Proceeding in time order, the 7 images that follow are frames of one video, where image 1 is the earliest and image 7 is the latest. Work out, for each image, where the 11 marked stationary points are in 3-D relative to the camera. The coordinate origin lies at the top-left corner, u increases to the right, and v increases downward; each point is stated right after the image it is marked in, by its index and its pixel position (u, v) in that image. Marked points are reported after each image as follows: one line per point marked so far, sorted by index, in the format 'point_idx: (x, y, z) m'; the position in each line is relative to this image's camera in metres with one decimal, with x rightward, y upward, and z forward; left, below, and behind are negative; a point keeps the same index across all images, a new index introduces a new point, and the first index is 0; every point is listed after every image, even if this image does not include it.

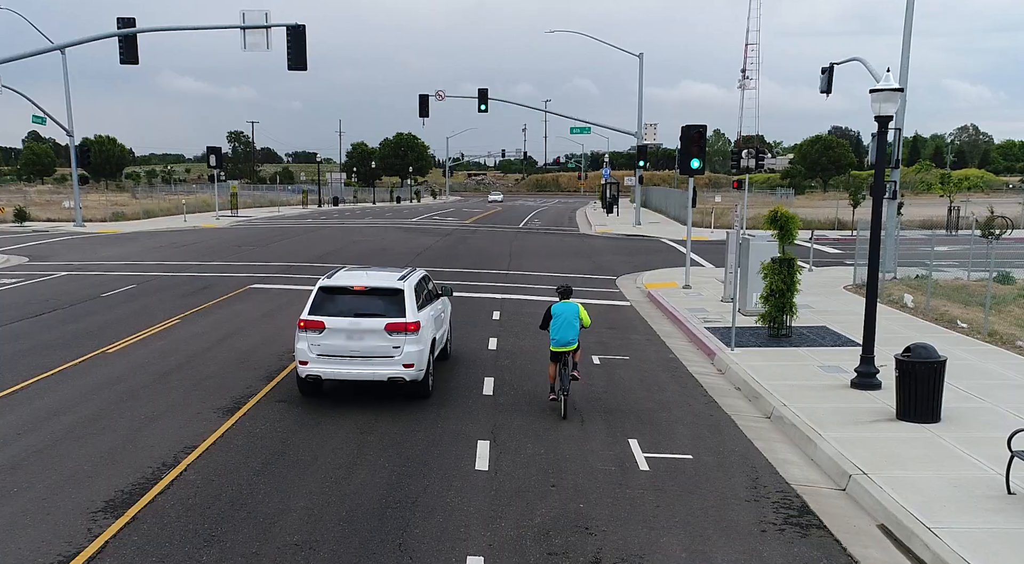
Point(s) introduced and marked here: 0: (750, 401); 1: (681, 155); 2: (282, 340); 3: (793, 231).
0: (+3.3, -1.6, +11.0) m
1: (+4.2, +3.1, +19.8) m
2: (-4.2, -1.0, +14.9) m
3: (+4.9, +0.9, +14.1) m
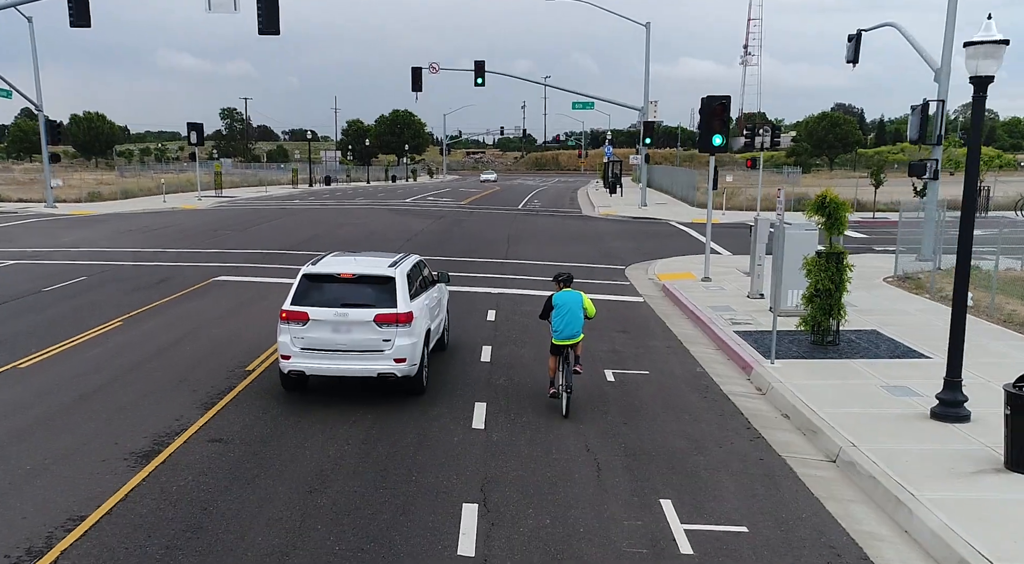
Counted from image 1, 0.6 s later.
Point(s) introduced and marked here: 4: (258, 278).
0: (+3.2, -1.7, +8.9) m
1: (+4.2, +3.3, +17.5) m
2: (-4.3, -0.9, +12.7) m
3: (+4.9, +0.9, +11.8) m
4: (-6.0, +0.1, +19.1) m
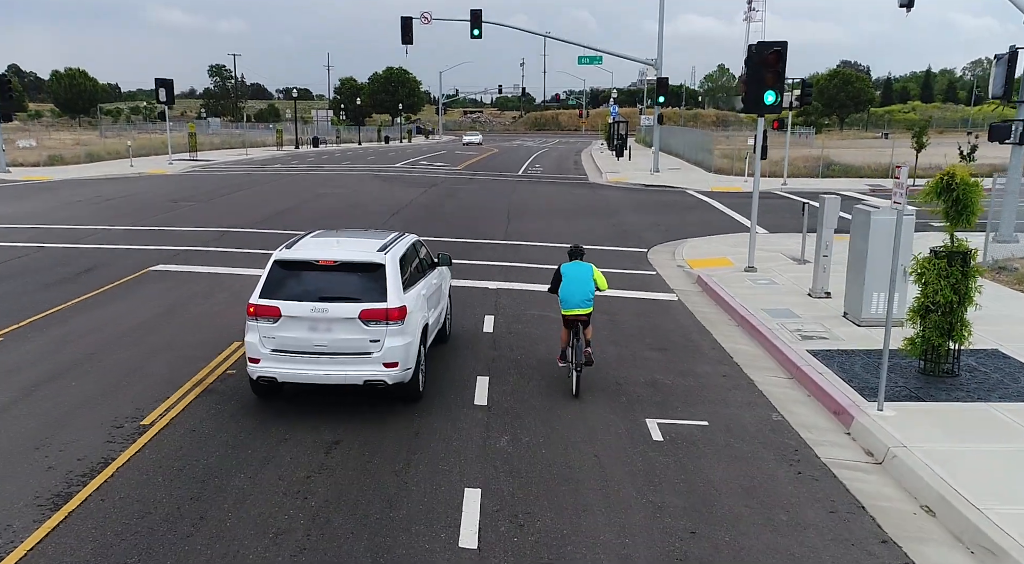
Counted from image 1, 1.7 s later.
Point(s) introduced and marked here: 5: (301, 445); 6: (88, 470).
0: (+3.3, -1.9, +5.7) m
1: (+4.2, +3.5, +14.1) m
2: (-4.2, -1.0, +9.5) m
3: (+4.9, +0.8, +8.6) m
4: (-6.0, +0.4, +15.8) m
5: (-1.9, -1.5, +7.2) m
6: (-3.5, -1.6, +6.6) m
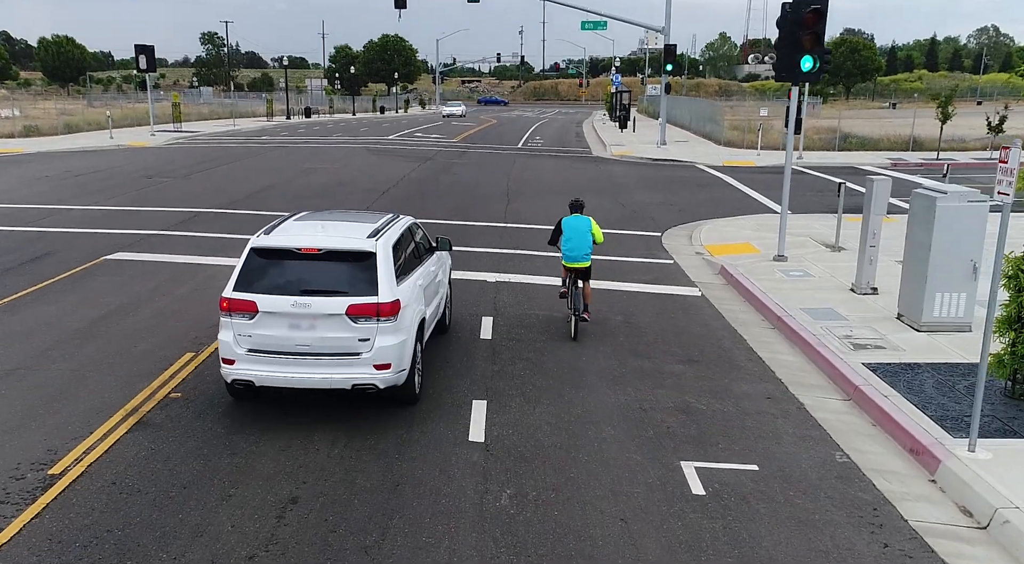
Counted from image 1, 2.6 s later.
0: (+3.3, -2.1, +4.2) m
1: (+4.2, +3.6, +12.4) m
2: (-4.2, -1.0, +7.9) m
3: (+4.9, +0.7, +7.0) m
4: (-6.0, +0.6, +14.2) m
5: (-1.9, -1.6, +5.7) m
6: (-3.5, -1.7, +5.1) m
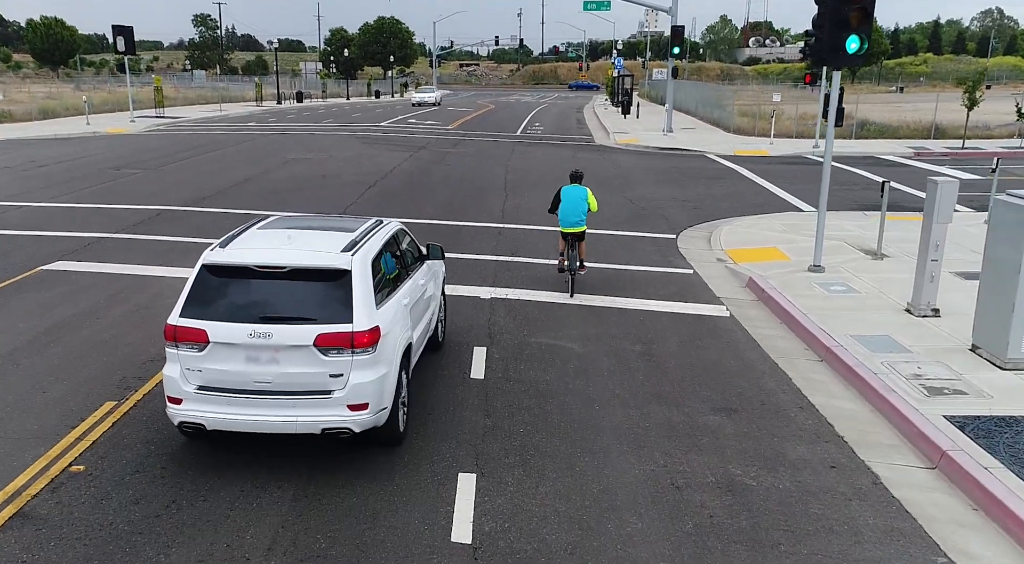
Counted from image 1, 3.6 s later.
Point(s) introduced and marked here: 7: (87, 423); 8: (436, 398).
0: (+3.3, -2.5, +2.6) m
1: (+4.2, +3.4, +10.7) m
2: (-4.2, -1.3, +6.3) m
3: (+4.9, +0.4, +5.3) m
4: (-6.0, +0.4, +12.5) m
5: (-1.9, -1.9, +4.0) m
6: (-3.5, -2.0, +3.4) m
7: (-3.5, -1.2, +6.7) m
8: (-0.7, -1.1, +7.5) m
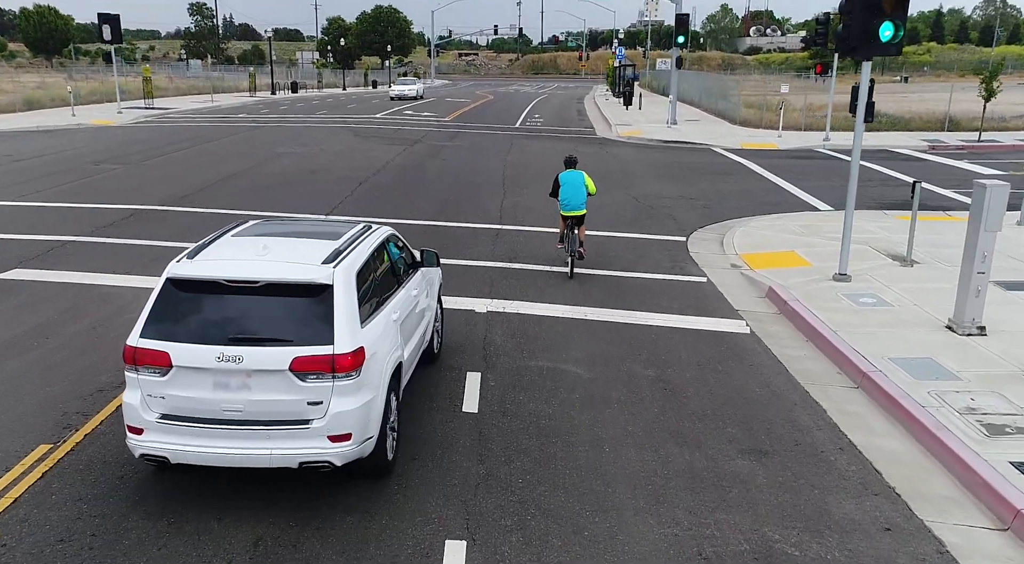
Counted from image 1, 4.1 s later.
0: (+3.3, -2.7, +1.6) m
1: (+4.2, +3.2, +9.7) m
2: (-4.2, -1.5, +5.3) m
3: (+4.9, +0.2, +4.3) m
4: (-6.0, +0.3, +11.5) m
5: (-1.9, -2.1, +3.1) m
6: (-3.5, -2.3, +2.5) m
7: (-3.6, -1.4, +5.8) m
8: (-0.7, -1.3, +6.6) m
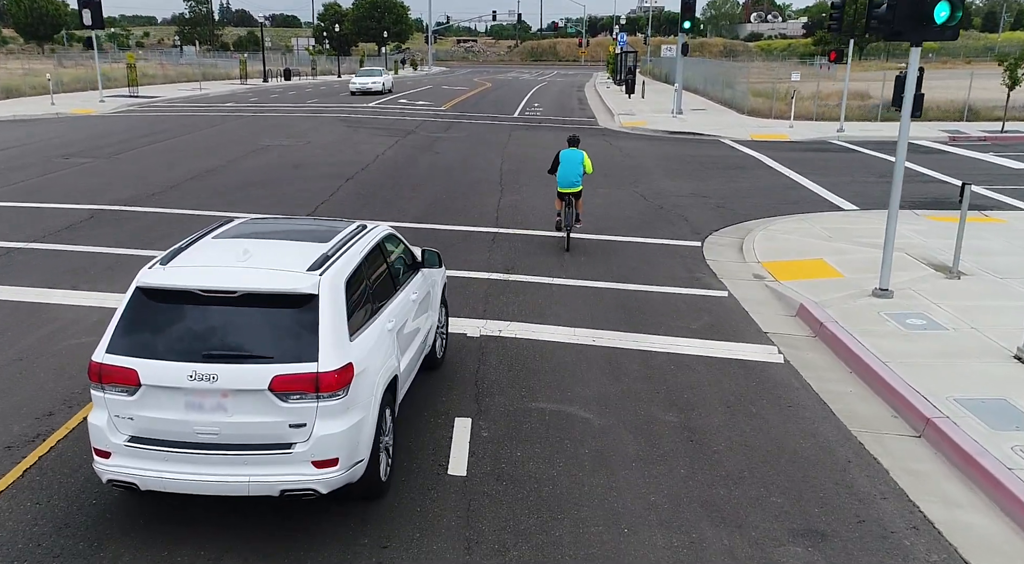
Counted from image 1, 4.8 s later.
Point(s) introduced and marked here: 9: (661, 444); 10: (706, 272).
0: (+3.3, -3.0, +0.4) m
1: (+4.1, +3.0, +8.4) m
2: (-4.2, -1.8, +4.1) m
3: (+4.9, -0.1, +3.1) m
4: (-6.1, +0.1, +10.2) m
5: (-1.9, -2.4, +1.9) m
6: (-3.5, -2.6, +1.3) m
7: (-3.6, -1.6, +4.5) m
8: (-0.8, -1.5, +5.3) m
9: (+1.1, -1.2, +6.2) m
10: (+2.6, +0.1, +10.9) m
